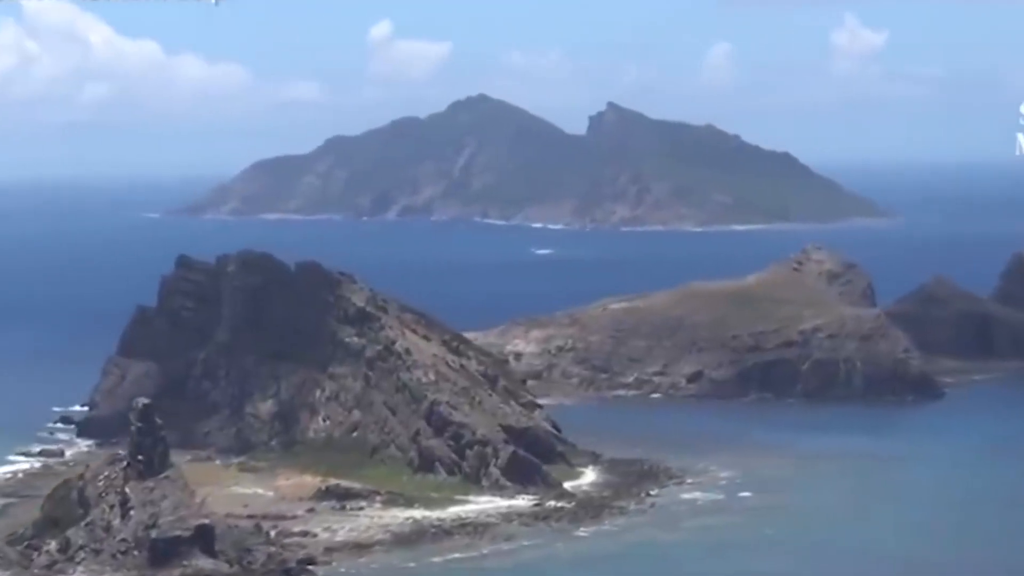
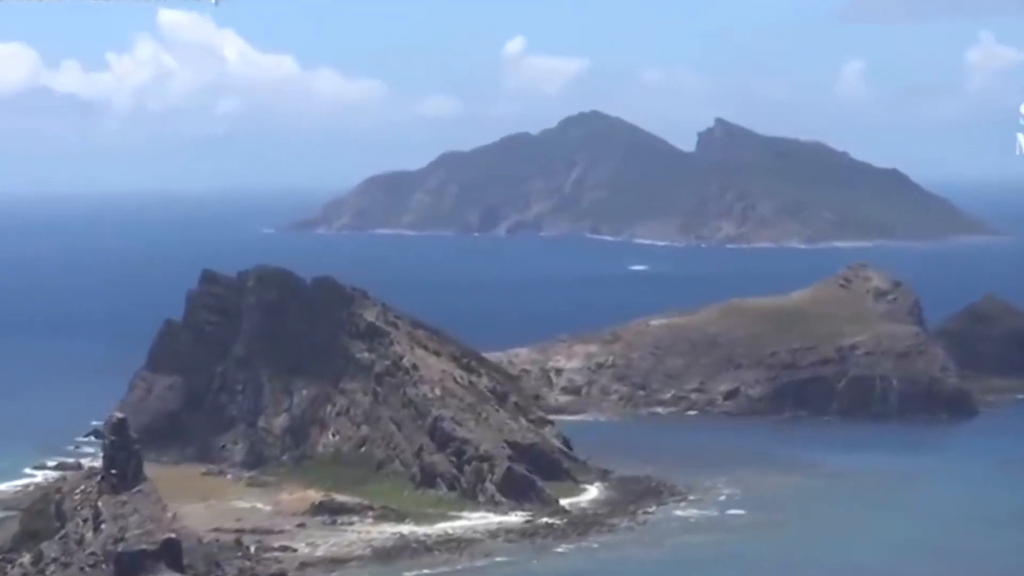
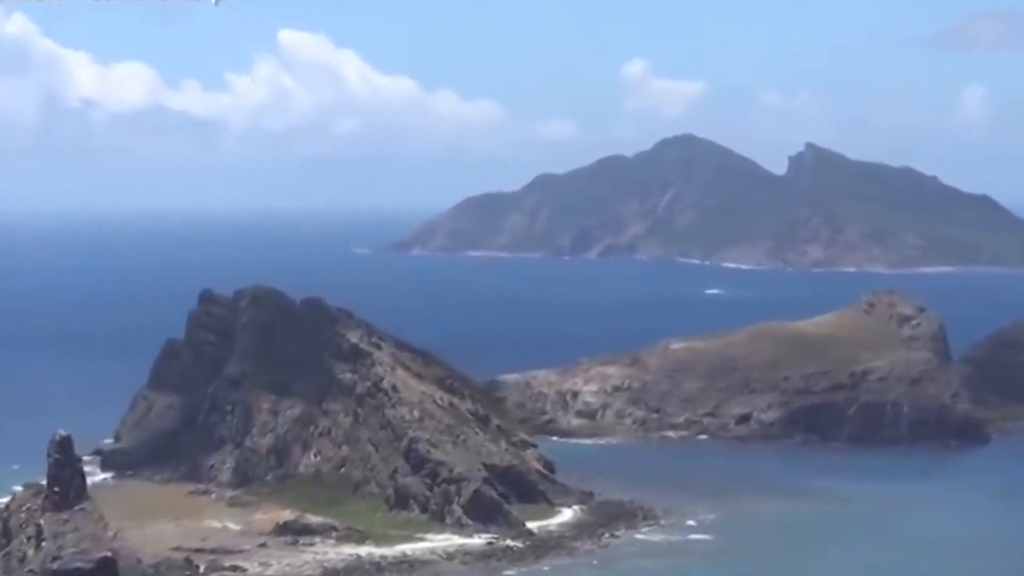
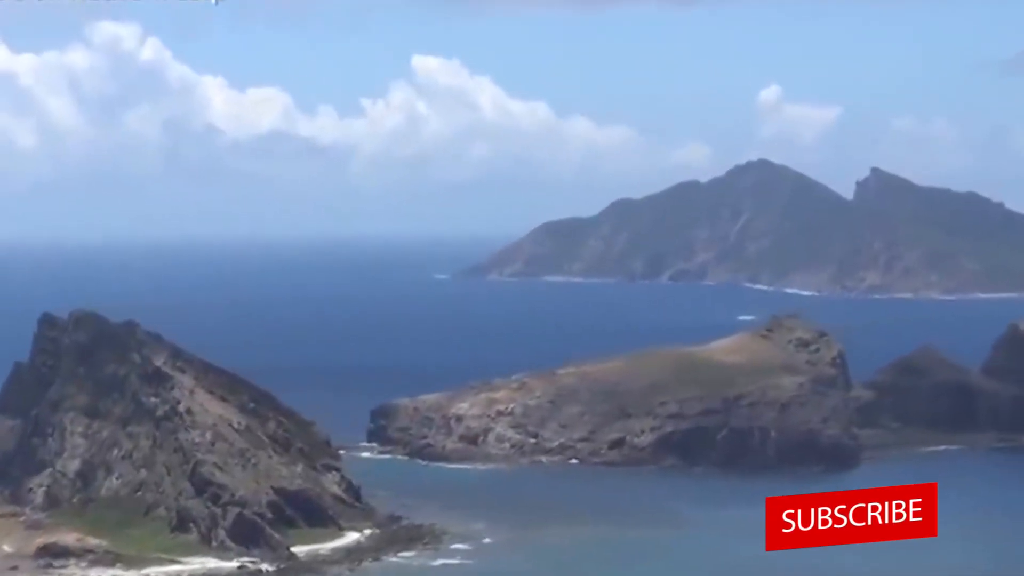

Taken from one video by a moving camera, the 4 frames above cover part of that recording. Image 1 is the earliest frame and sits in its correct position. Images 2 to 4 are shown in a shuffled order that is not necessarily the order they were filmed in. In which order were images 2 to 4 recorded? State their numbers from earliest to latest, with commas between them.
2, 3, 4
